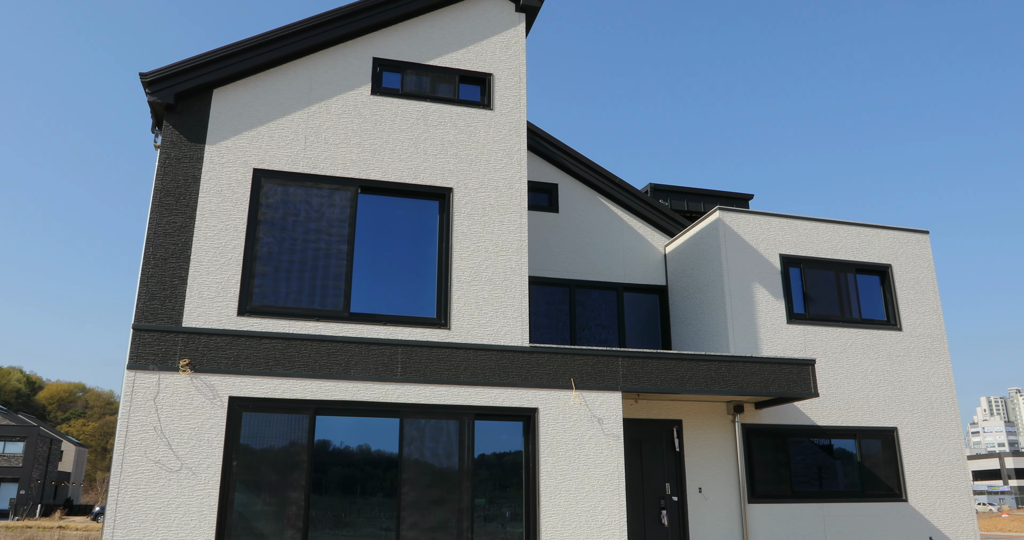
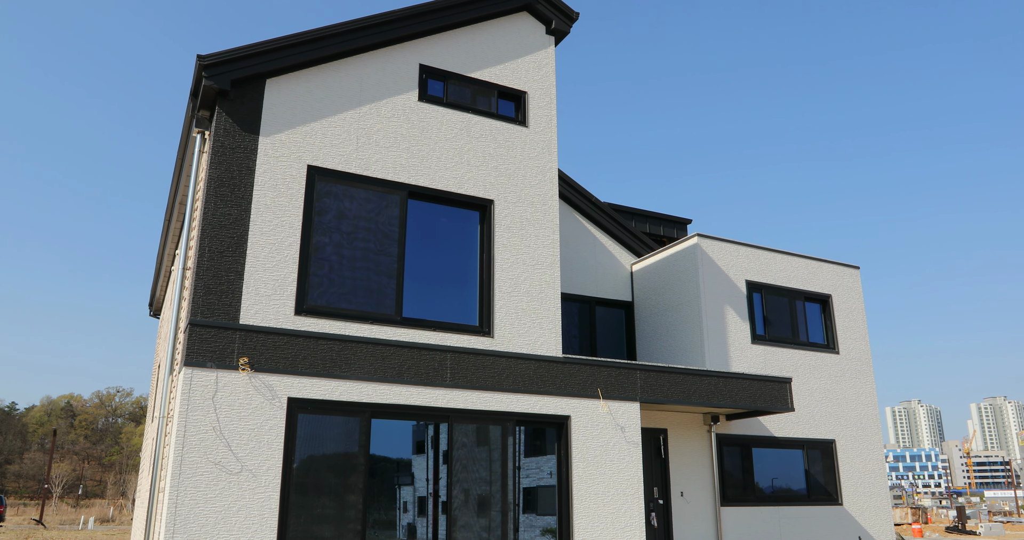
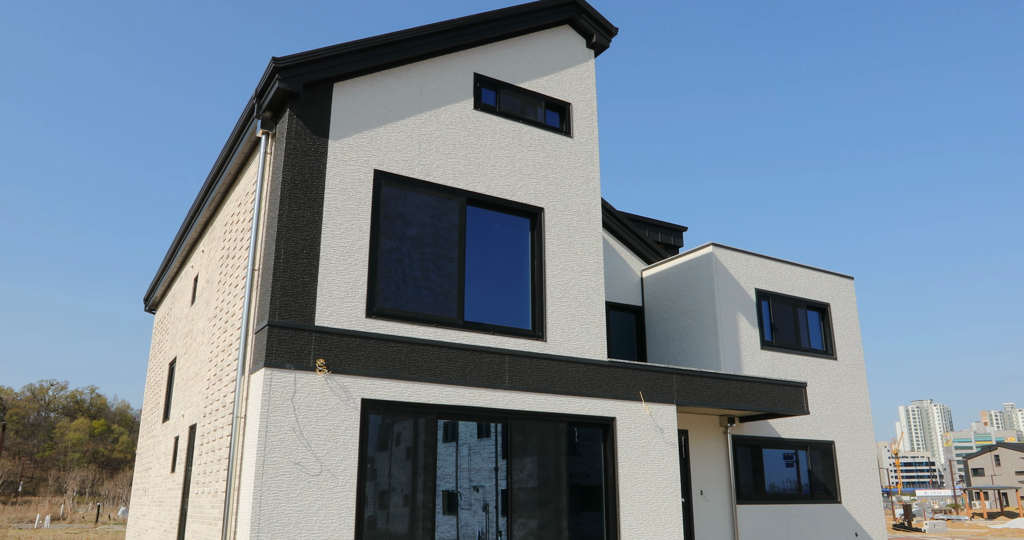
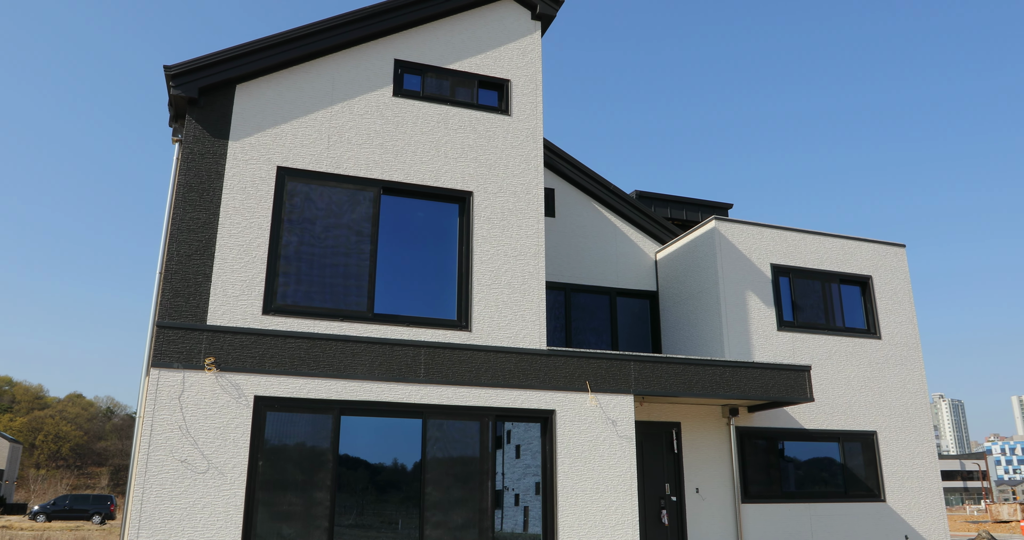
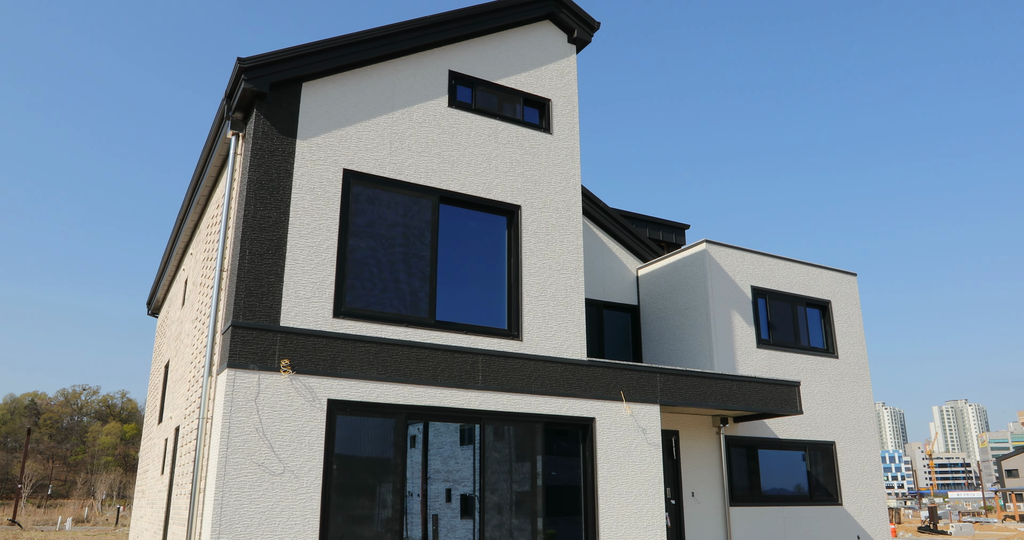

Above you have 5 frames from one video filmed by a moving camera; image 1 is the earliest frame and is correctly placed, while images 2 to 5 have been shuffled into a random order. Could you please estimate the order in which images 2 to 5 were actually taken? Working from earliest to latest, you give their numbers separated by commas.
4, 2, 5, 3
